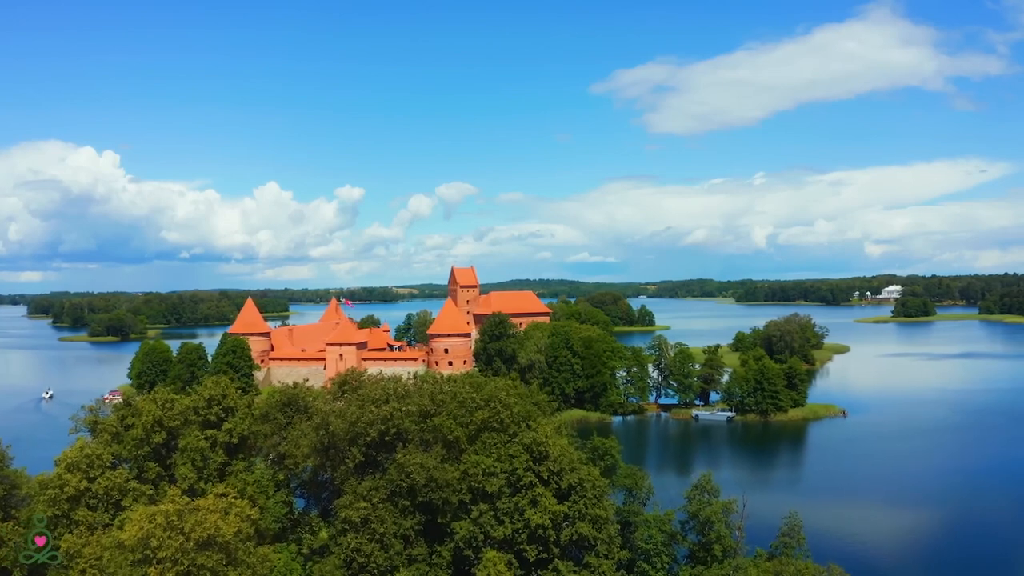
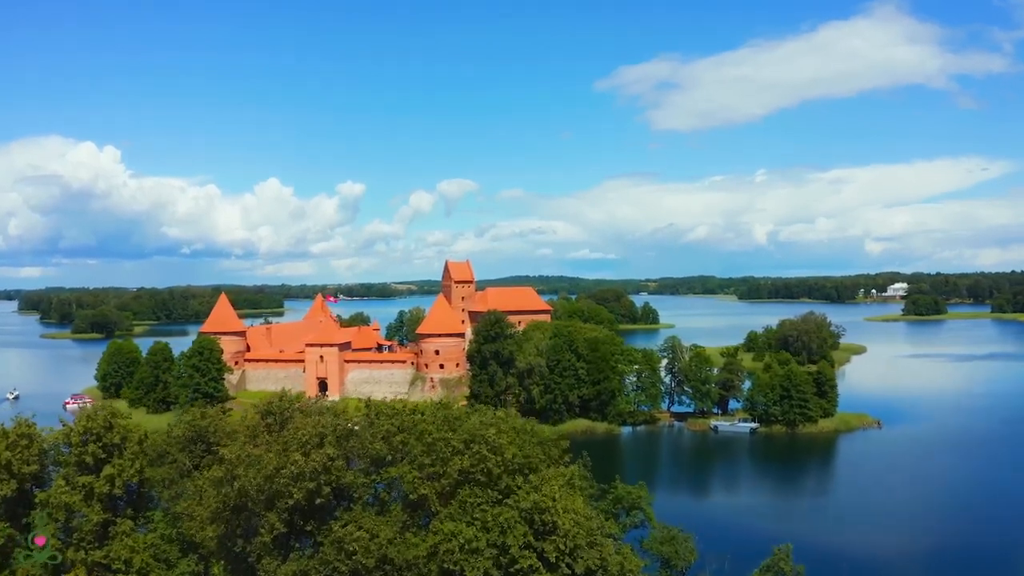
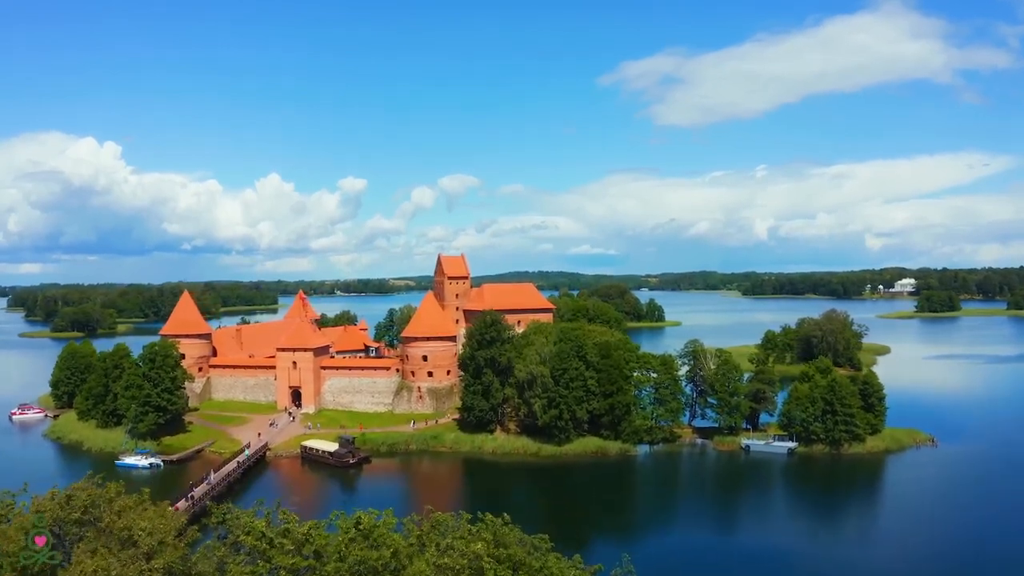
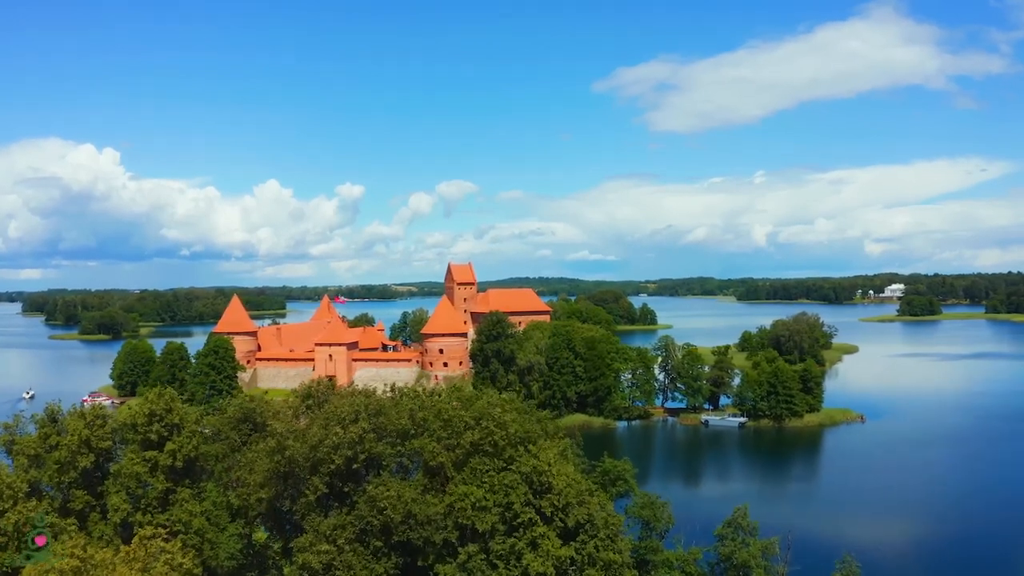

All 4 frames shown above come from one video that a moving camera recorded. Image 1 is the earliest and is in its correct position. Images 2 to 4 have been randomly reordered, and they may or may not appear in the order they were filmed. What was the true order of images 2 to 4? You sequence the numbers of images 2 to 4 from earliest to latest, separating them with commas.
4, 2, 3
